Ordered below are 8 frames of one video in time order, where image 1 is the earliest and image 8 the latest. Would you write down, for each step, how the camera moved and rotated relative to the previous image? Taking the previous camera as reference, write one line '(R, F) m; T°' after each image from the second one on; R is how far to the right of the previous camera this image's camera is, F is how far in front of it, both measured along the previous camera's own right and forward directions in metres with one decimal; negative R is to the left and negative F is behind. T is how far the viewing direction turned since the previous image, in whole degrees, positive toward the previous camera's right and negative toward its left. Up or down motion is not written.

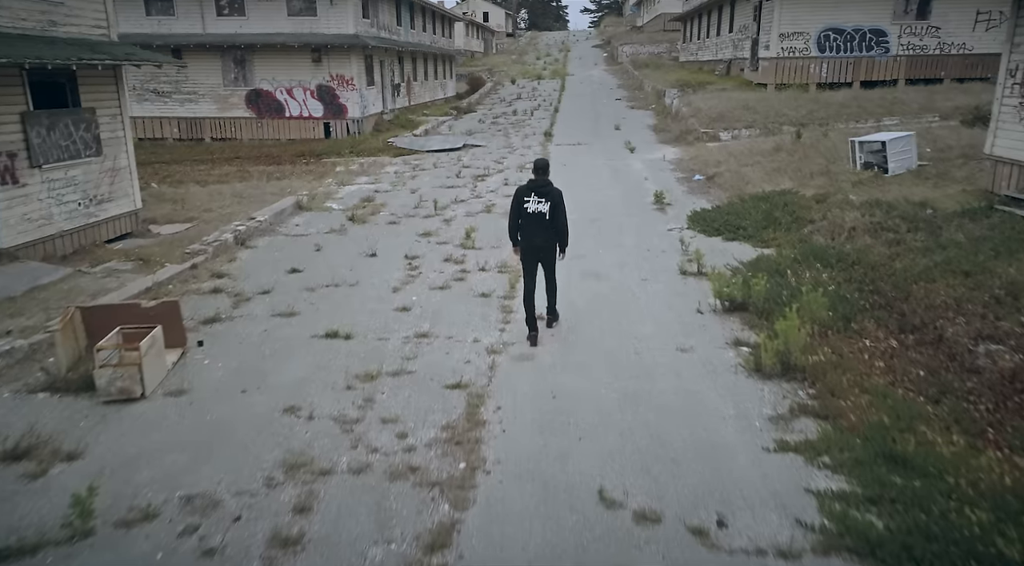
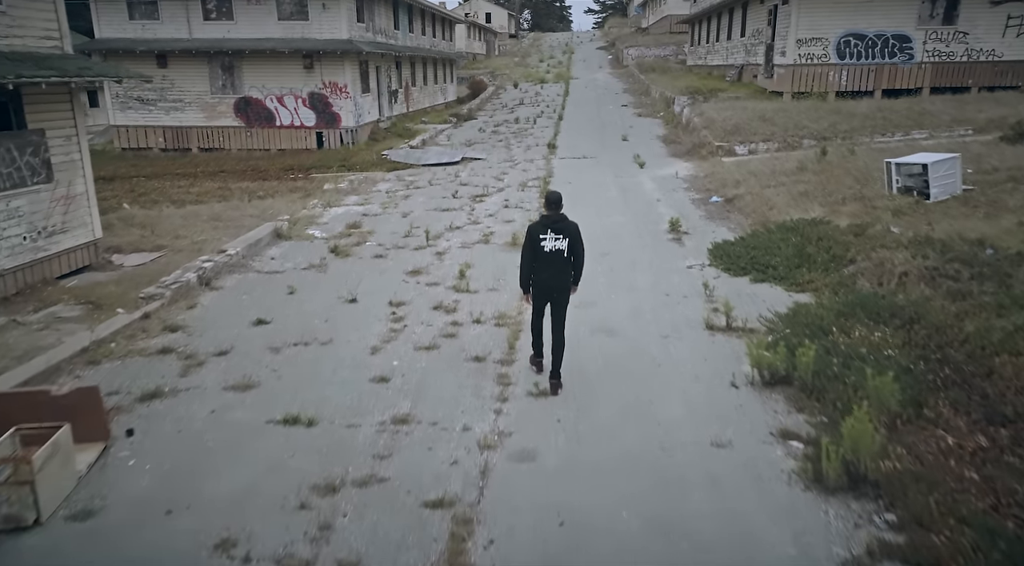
(0.0, +1.3) m; 0°
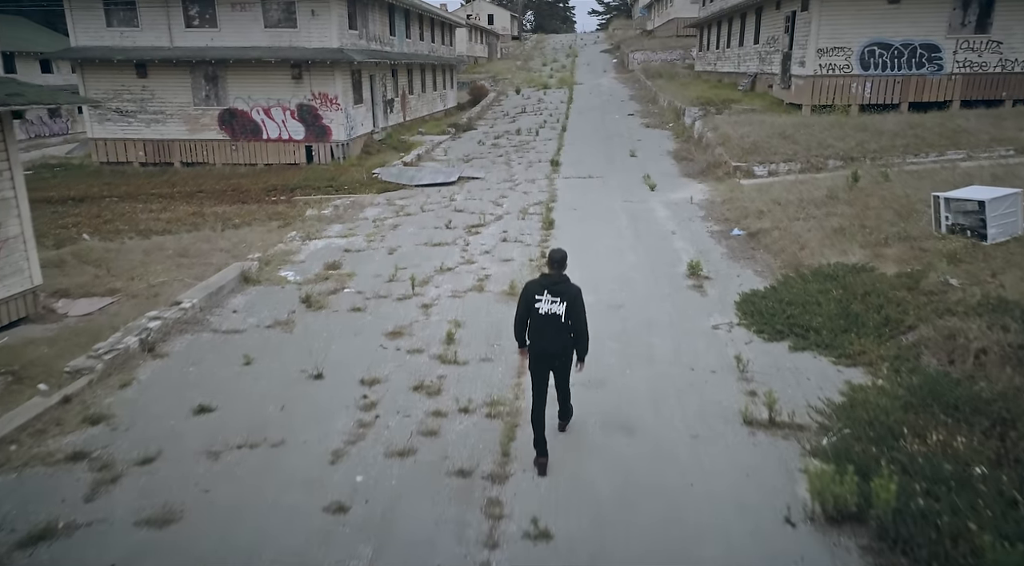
(+0.1, +1.4) m; 0°
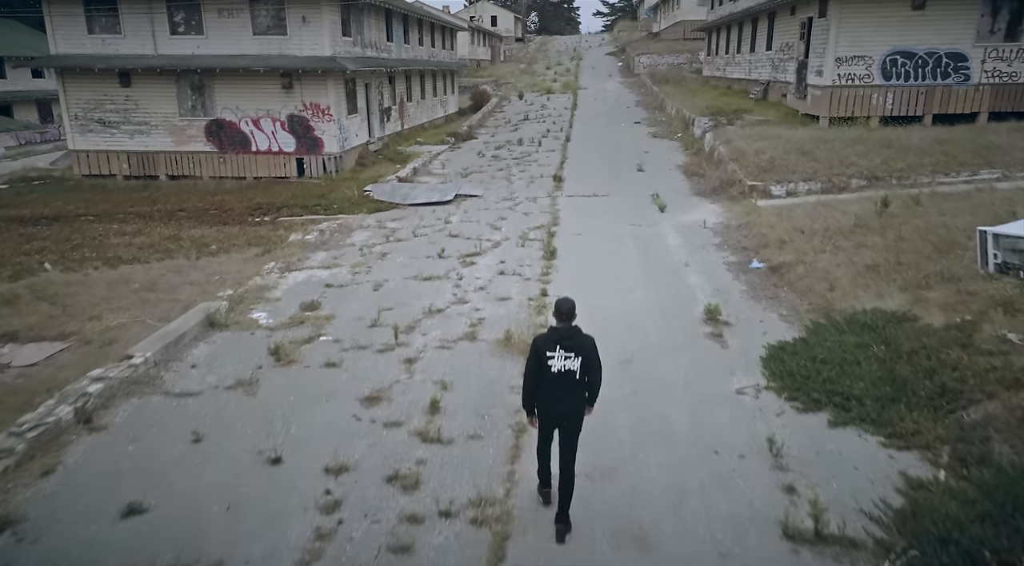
(+0.1, +1.1) m; 0°
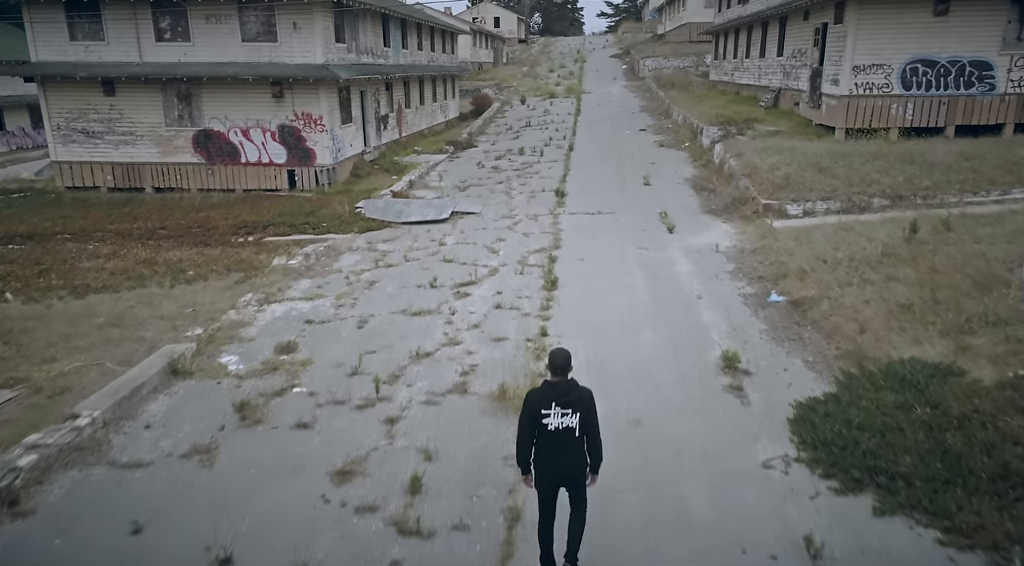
(+0.1, +1.0) m; 0°
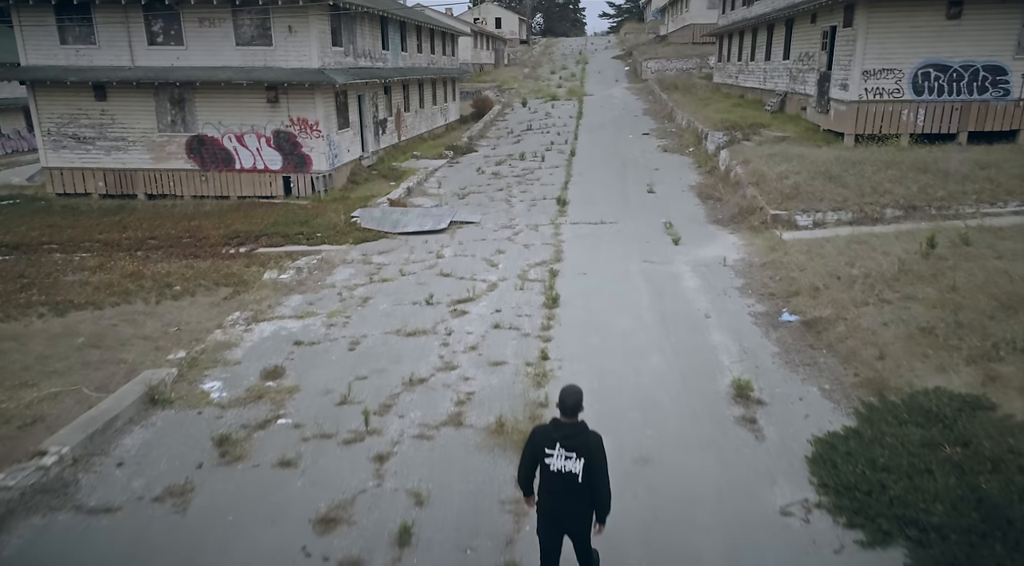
(0.0, +0.5) m; 0°
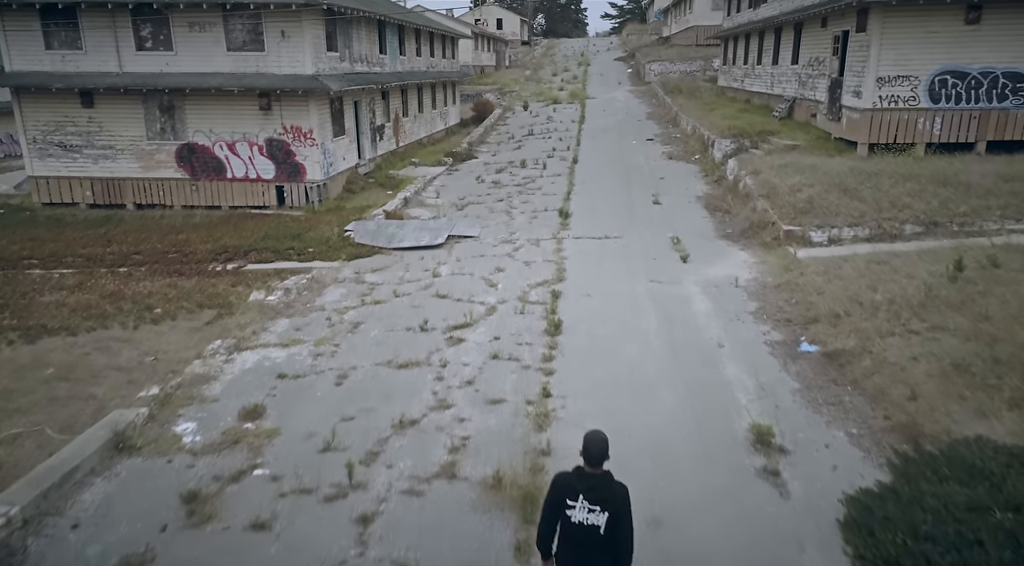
(0.0, +0.7) m; 0°
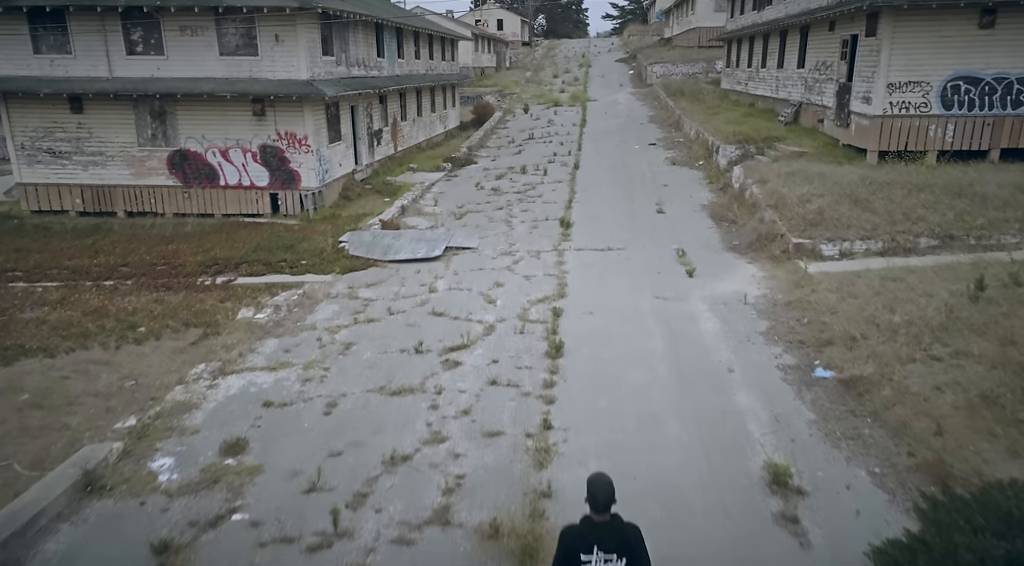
(0.0, +0.5) m; 0°
